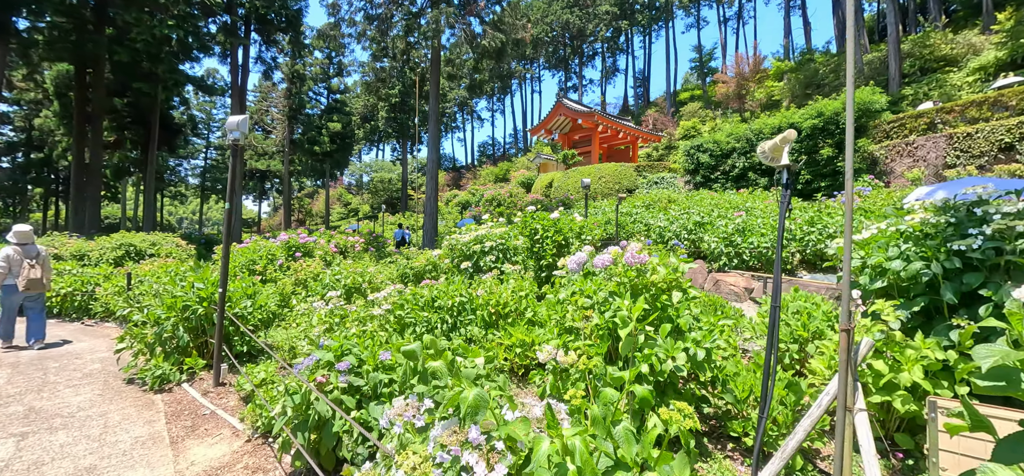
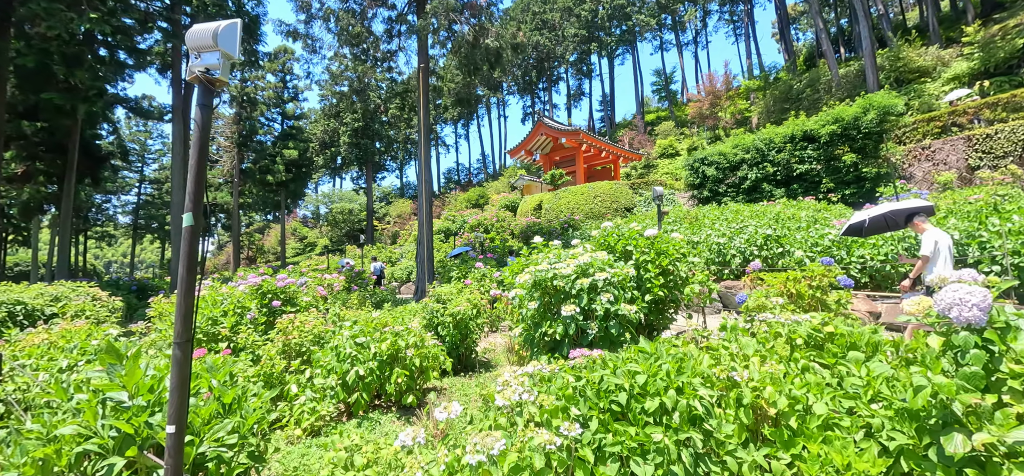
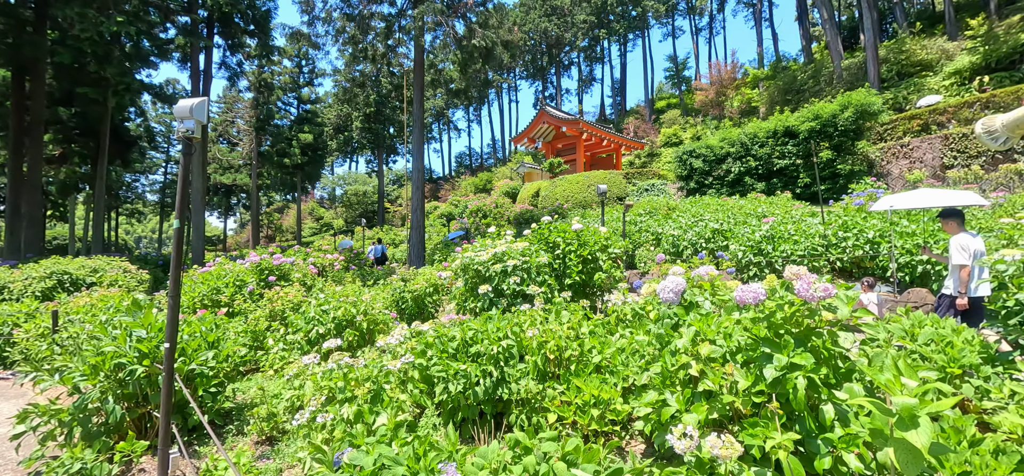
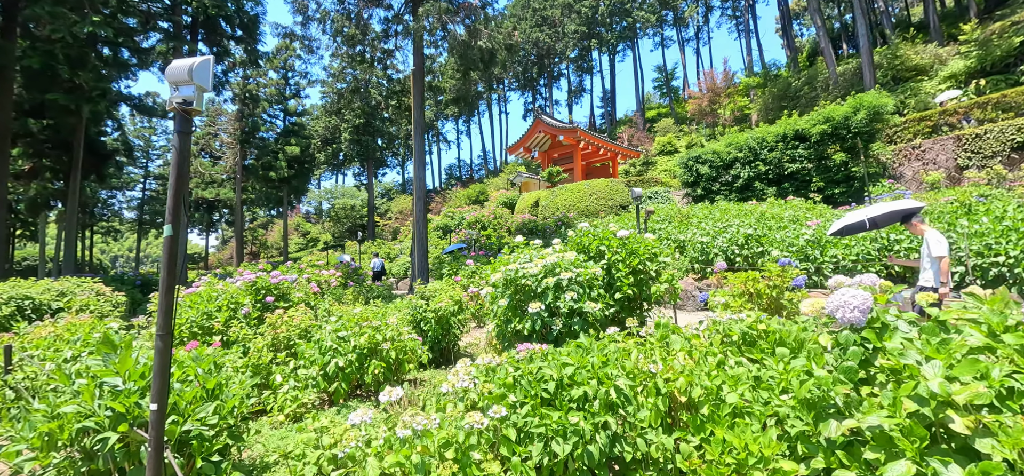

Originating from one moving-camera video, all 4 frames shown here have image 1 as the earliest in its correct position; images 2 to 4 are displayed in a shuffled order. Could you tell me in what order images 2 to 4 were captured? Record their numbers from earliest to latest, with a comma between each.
3, 4, 2
